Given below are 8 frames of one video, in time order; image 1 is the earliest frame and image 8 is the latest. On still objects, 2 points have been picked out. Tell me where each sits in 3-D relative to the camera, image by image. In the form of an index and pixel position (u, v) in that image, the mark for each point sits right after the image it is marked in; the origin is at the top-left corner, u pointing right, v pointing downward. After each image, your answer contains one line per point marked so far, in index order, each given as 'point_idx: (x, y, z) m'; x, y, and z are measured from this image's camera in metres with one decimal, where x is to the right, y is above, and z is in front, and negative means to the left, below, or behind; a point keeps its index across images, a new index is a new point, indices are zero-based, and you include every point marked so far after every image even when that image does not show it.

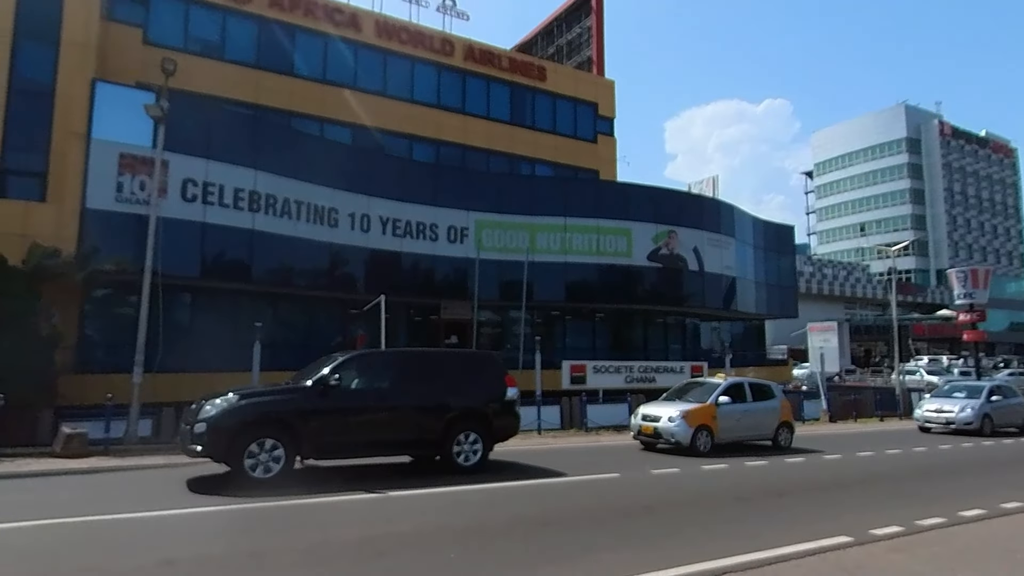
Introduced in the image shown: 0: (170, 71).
0: (-8.0, +5.1, +14.5) m
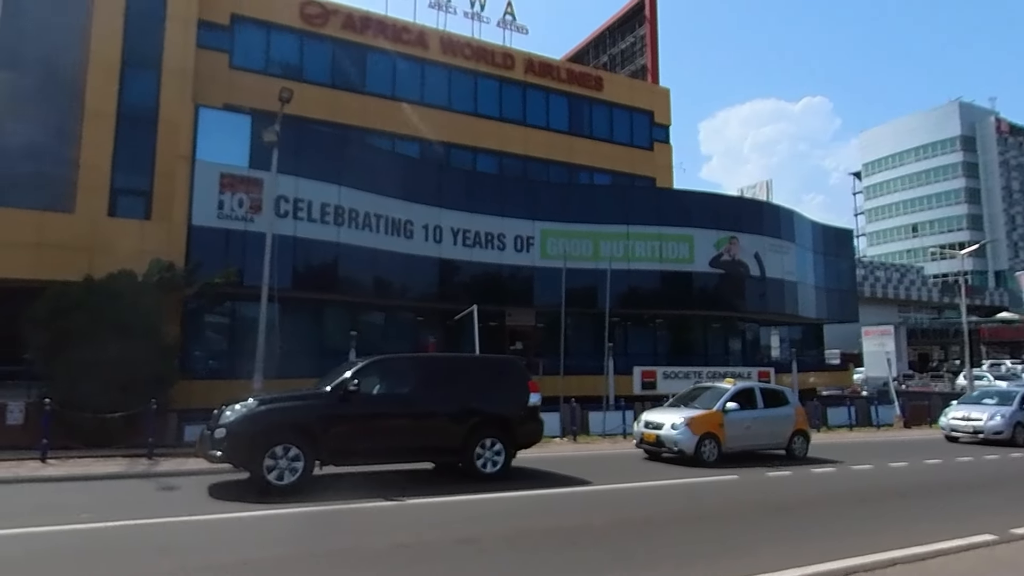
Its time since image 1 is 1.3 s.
0: (-5.7, +4.8, +15.6) m
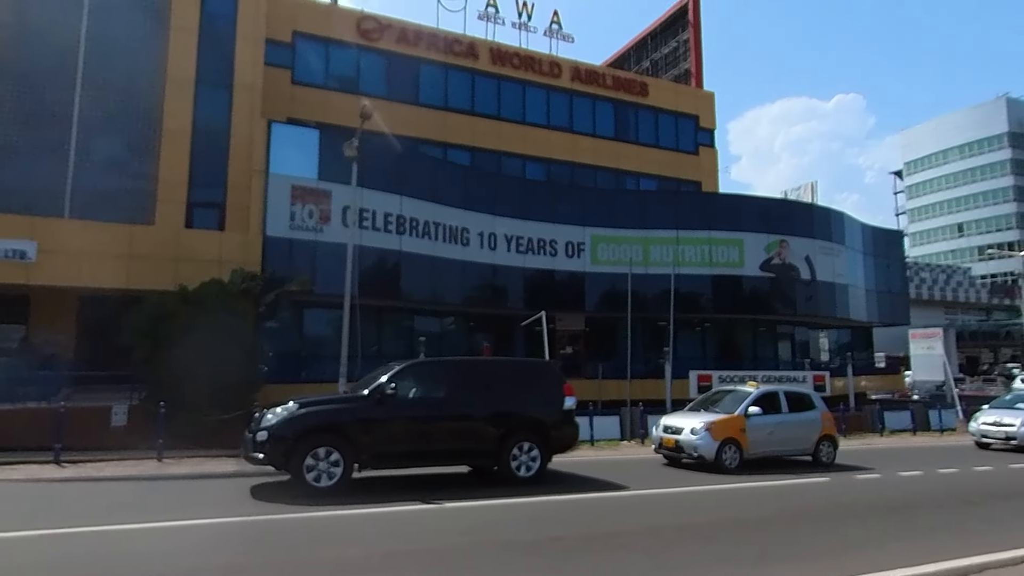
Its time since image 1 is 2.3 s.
0: (-3.8, +4.6, +16.3) m
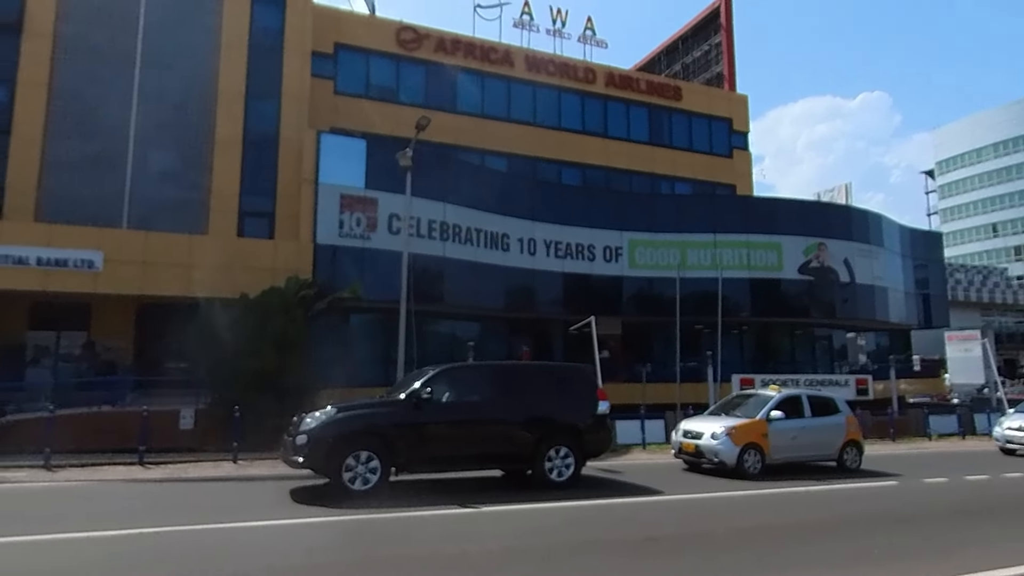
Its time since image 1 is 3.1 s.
0: (-2.4, +4.4, +16.8) m
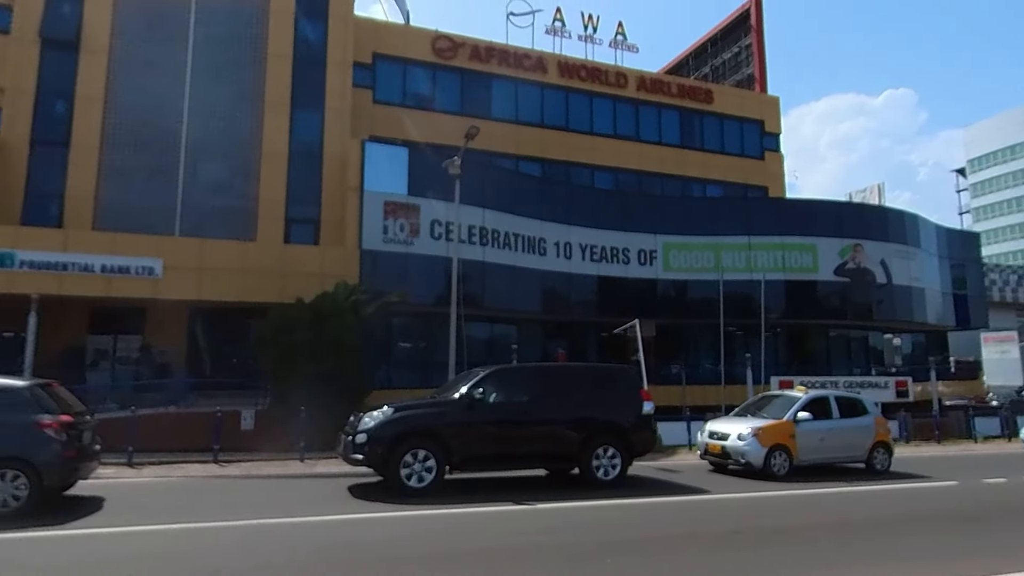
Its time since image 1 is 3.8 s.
0: (-1.1, +4.3, +17.3) m
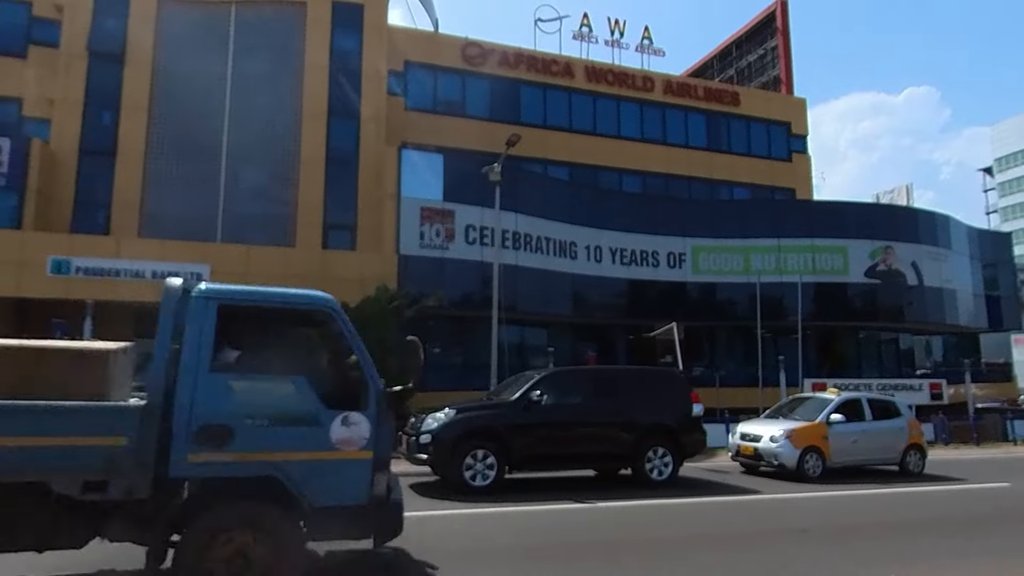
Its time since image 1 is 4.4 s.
0: (0.0, +4.2, +17.6) m
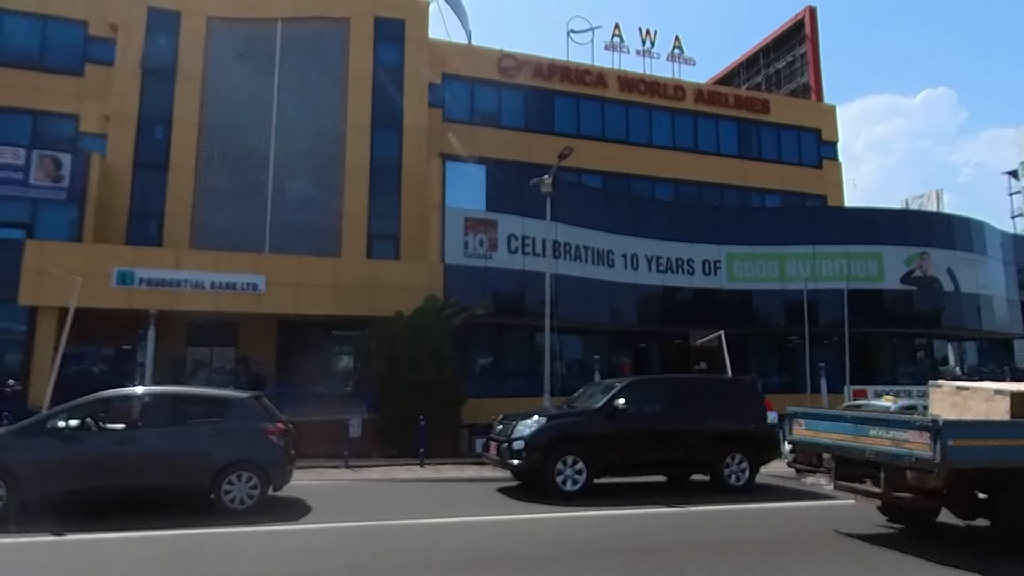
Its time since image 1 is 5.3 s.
0: (+1.5, +3.9, +18.1) m
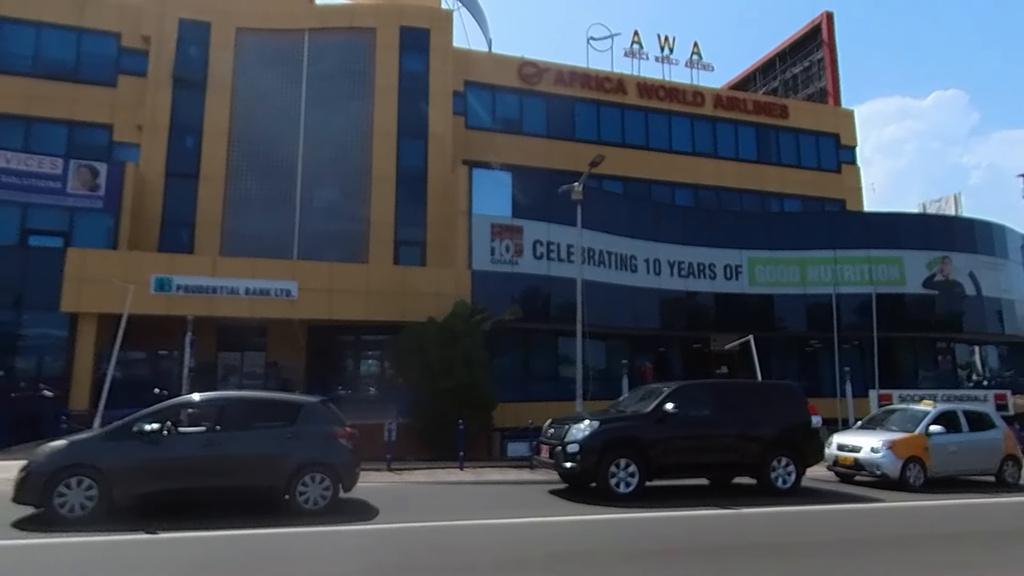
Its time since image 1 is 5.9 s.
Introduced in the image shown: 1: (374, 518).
0: (+2.5, +3.7, +18.3) m
1: (-2.3, -3.7, +10.0) m
